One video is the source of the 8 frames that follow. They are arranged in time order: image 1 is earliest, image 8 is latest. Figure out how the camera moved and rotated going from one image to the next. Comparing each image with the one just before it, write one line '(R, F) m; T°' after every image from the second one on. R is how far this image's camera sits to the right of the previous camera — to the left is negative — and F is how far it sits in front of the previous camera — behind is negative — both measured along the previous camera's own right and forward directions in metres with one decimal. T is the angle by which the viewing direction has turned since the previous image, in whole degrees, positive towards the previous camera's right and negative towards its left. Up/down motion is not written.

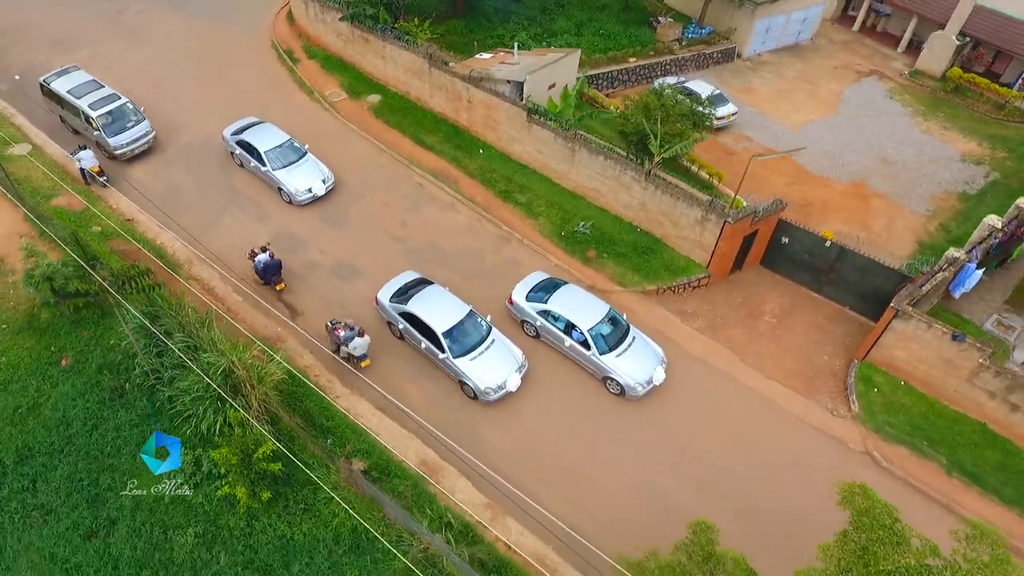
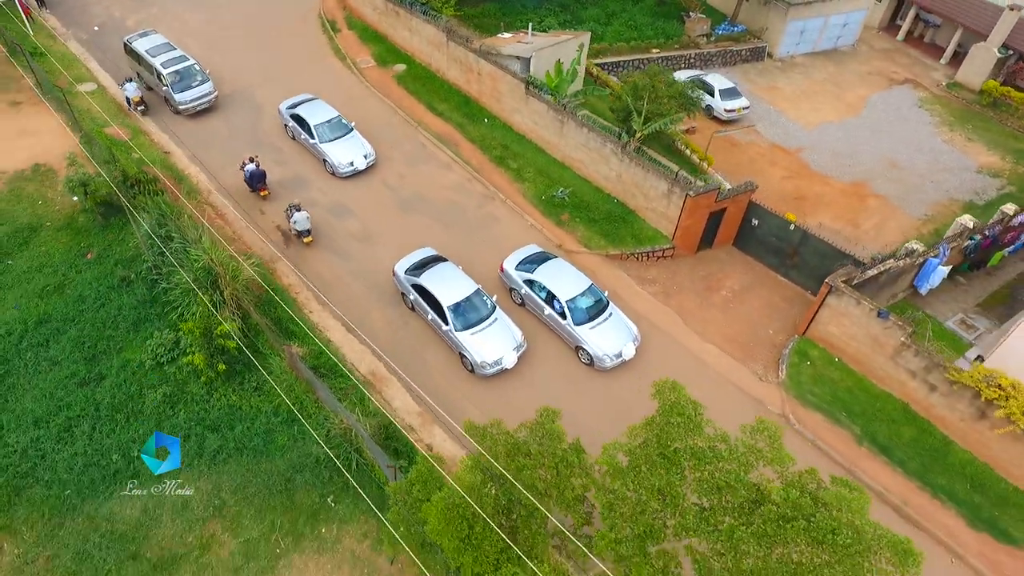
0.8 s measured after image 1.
(+2.6, -1.4) m; -5°
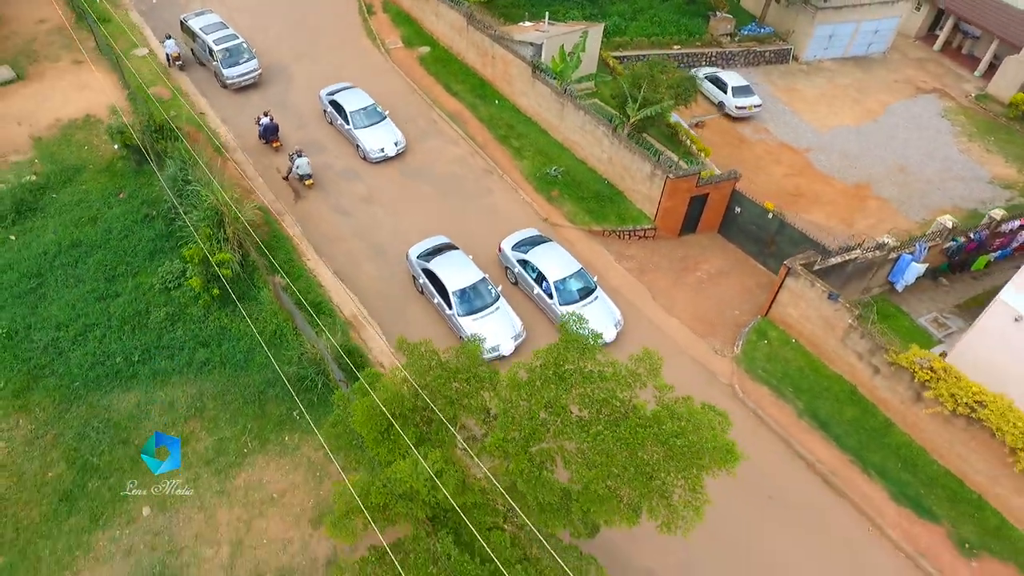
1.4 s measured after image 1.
(+1.9, -1.1) m; -4°
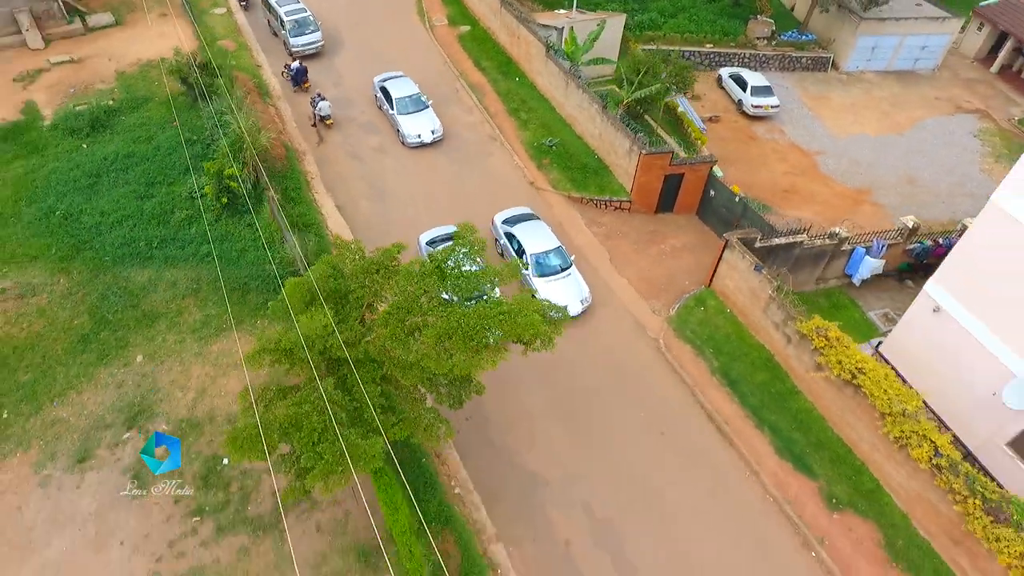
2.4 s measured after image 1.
(+3.3, -1.8) m; -7°
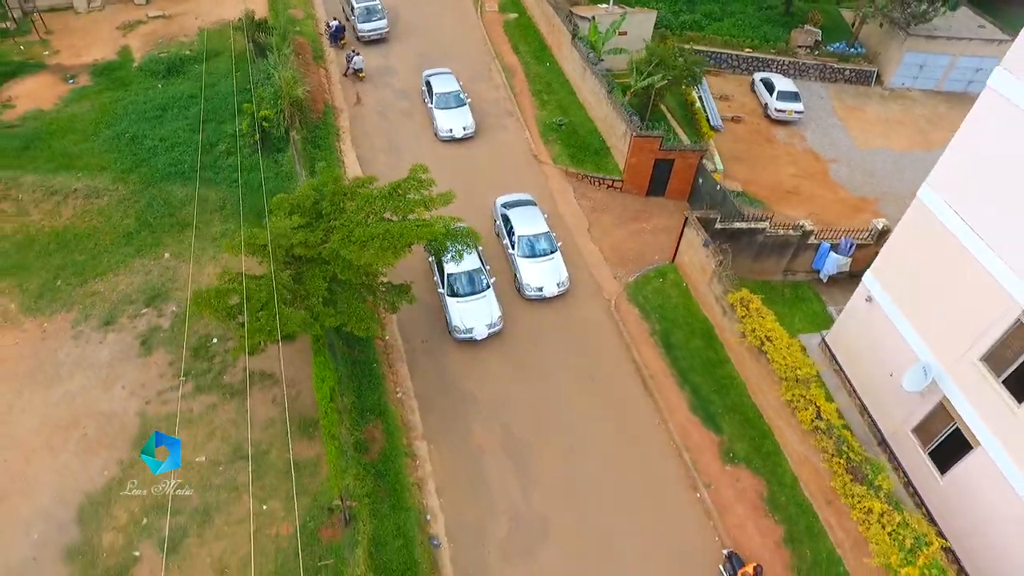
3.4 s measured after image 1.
(+3.1, -1.8) m; -7°
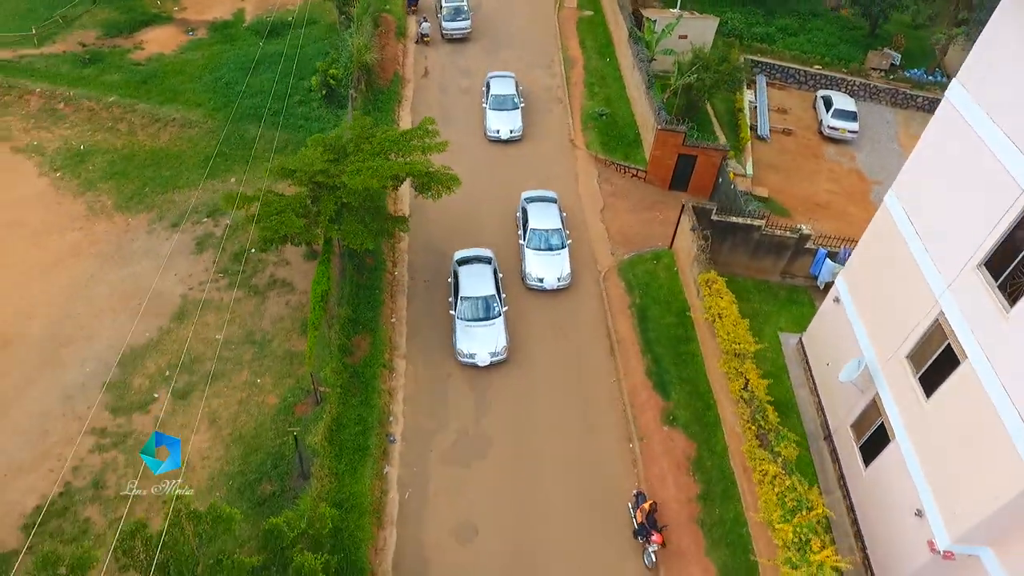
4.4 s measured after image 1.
(+3.0, -1.7) m; -8°
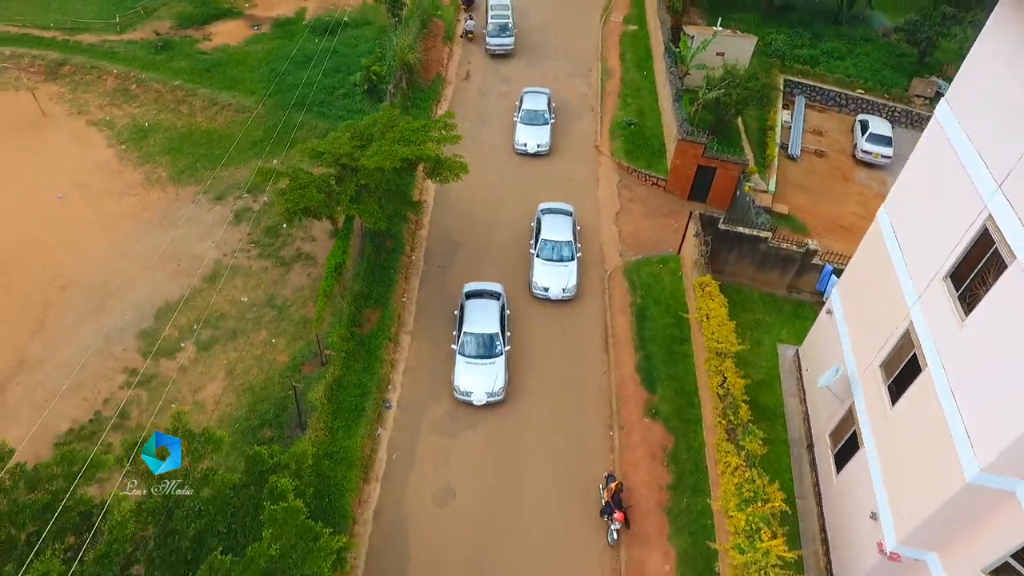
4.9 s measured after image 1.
(+1.4, -0.9) m; -5°
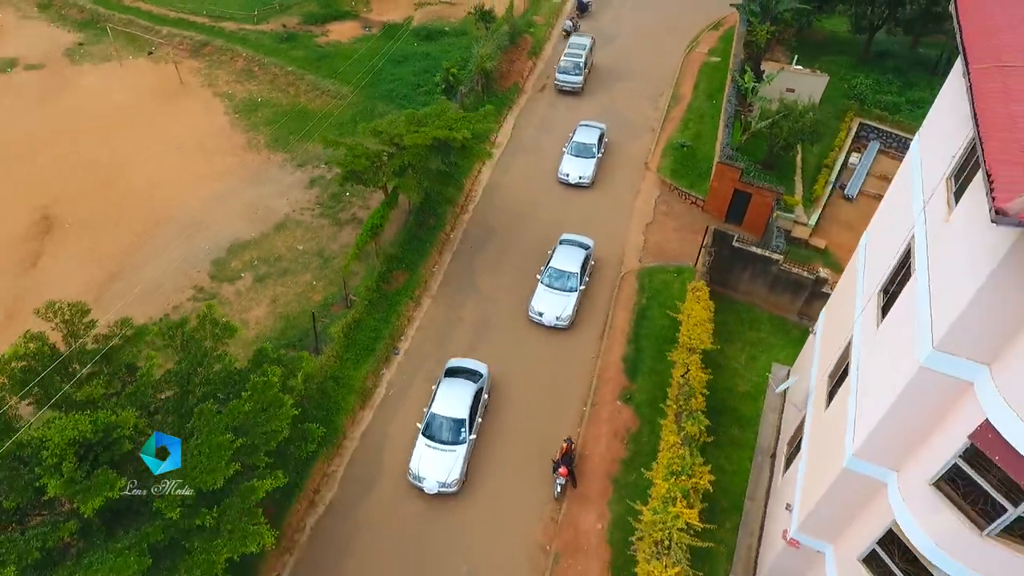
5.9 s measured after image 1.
(+2.8, -1.7) m; -9°
